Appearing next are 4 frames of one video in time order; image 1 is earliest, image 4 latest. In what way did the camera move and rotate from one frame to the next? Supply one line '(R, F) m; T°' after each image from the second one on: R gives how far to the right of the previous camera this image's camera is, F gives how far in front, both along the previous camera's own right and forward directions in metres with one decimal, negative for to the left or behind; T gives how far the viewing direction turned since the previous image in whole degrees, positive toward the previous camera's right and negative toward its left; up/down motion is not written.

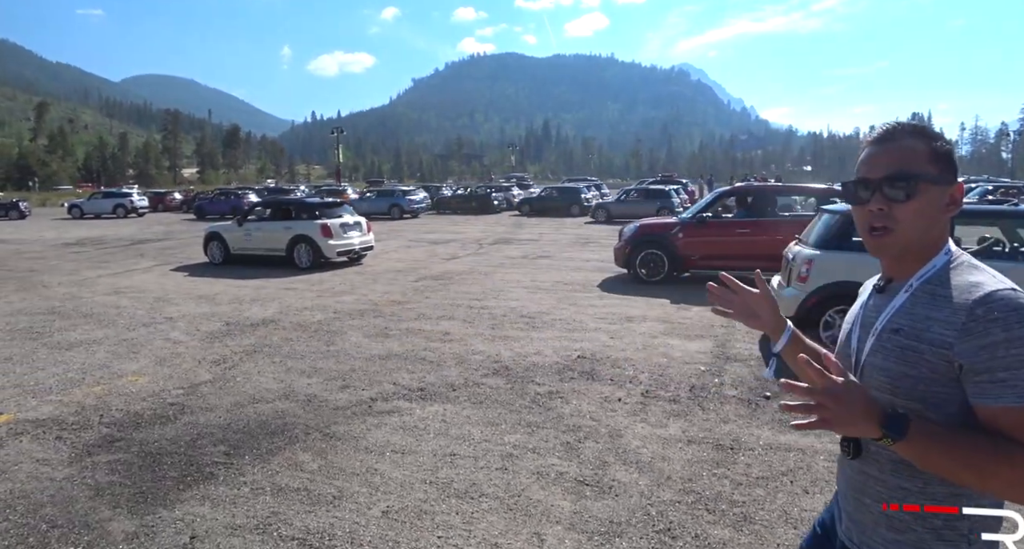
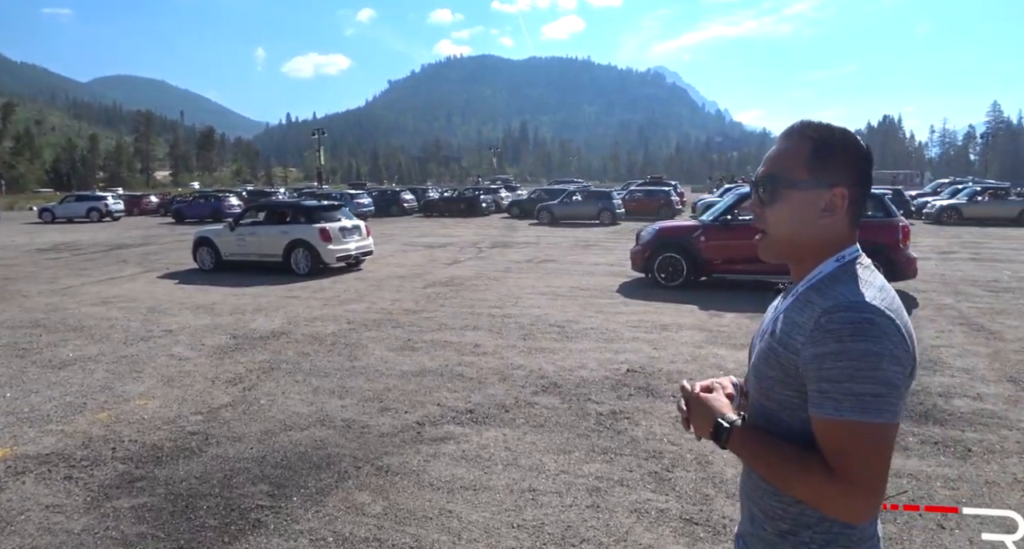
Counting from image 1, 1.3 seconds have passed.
(-0.9, +0.6) m; +2°
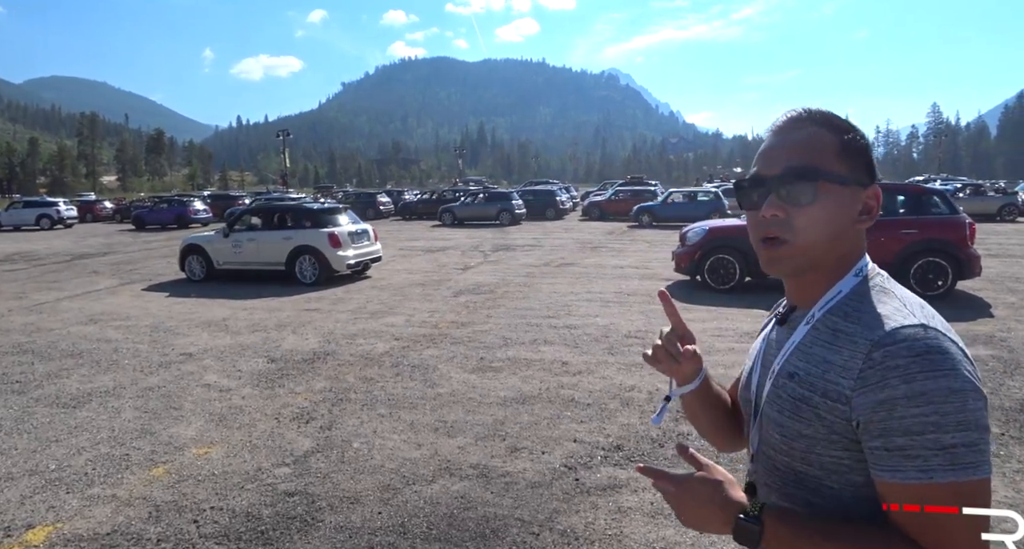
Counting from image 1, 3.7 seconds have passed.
(-1.8, +1.1) m; +4°
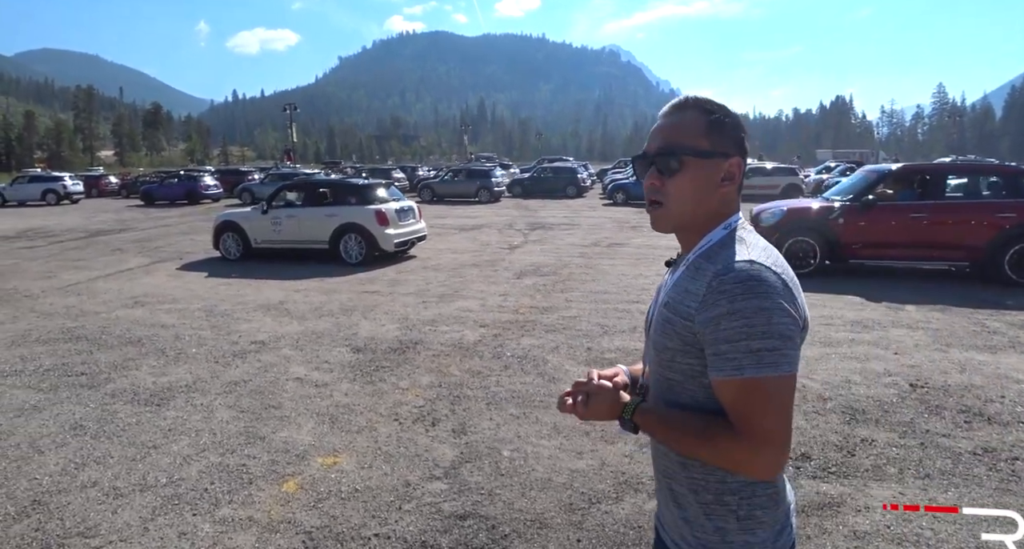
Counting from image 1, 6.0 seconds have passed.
(-1.5, +0.8) m; 0°
